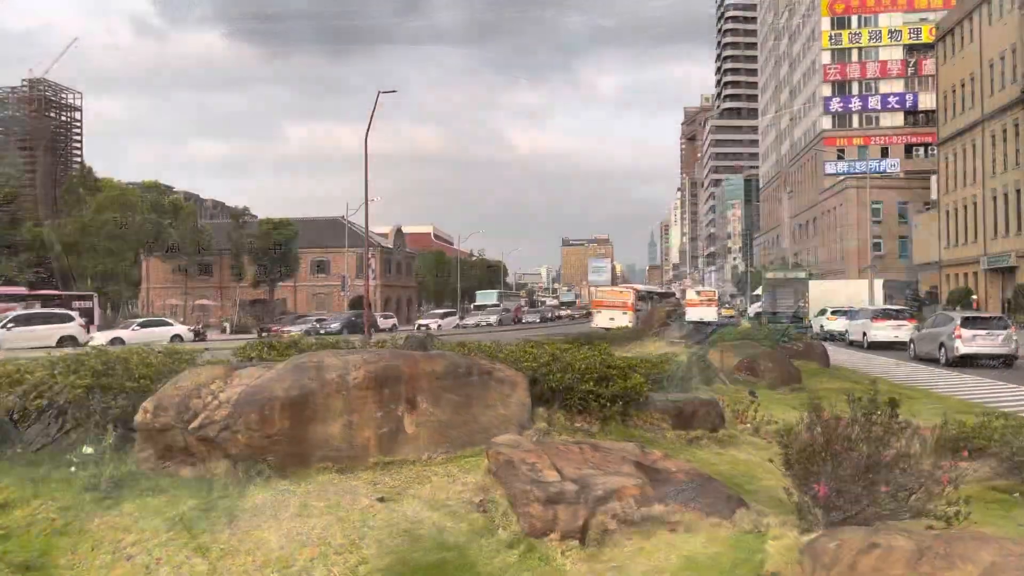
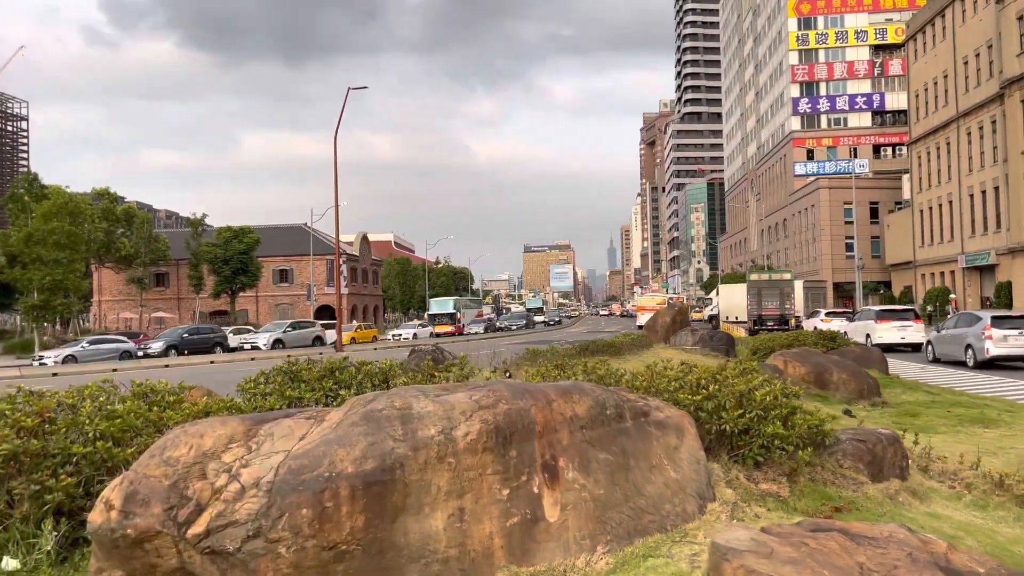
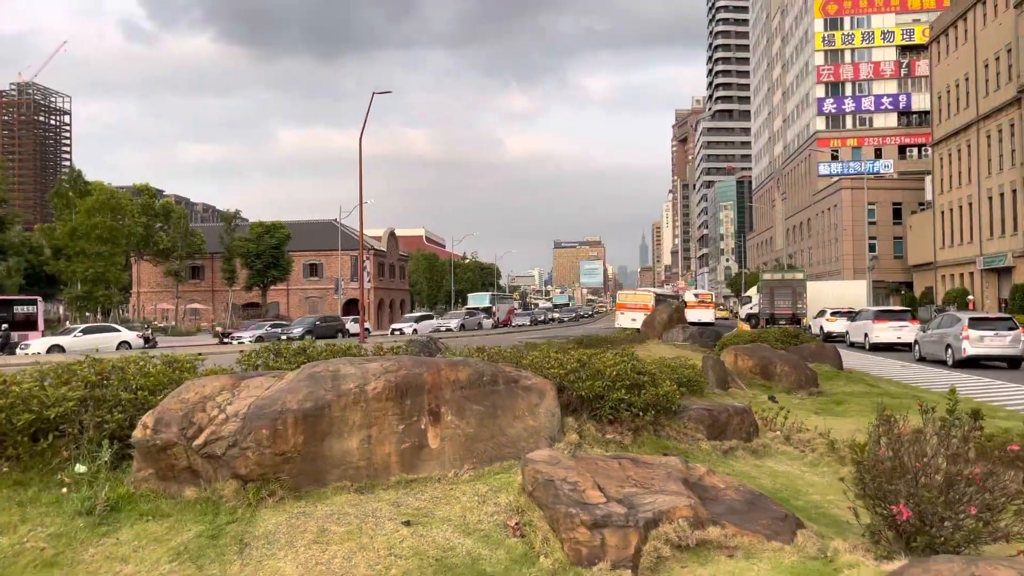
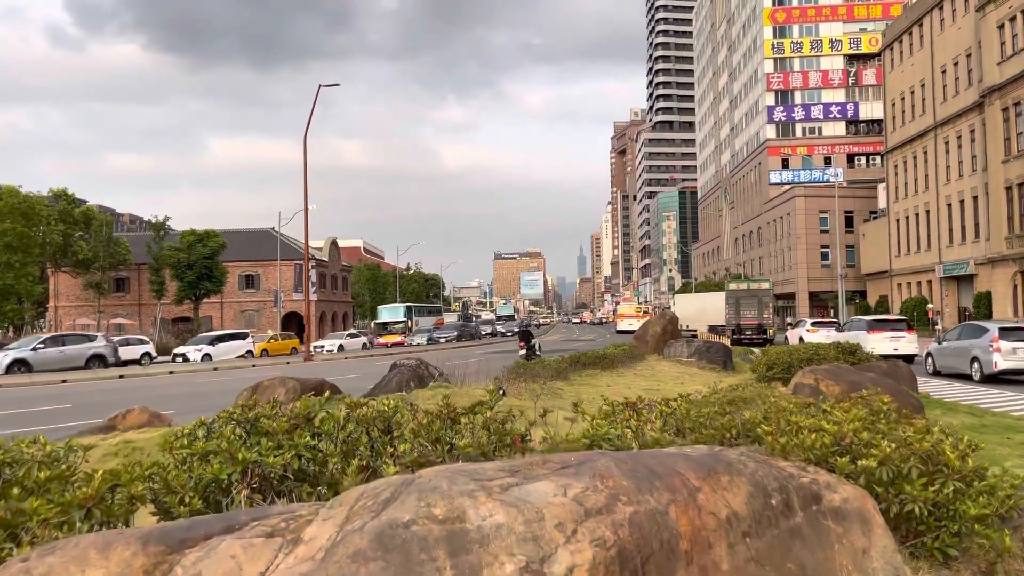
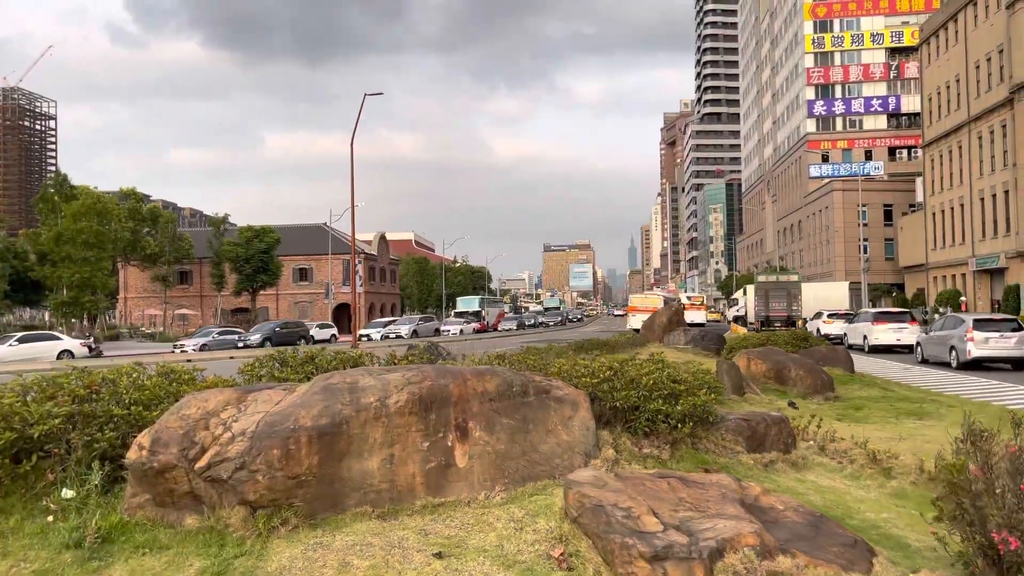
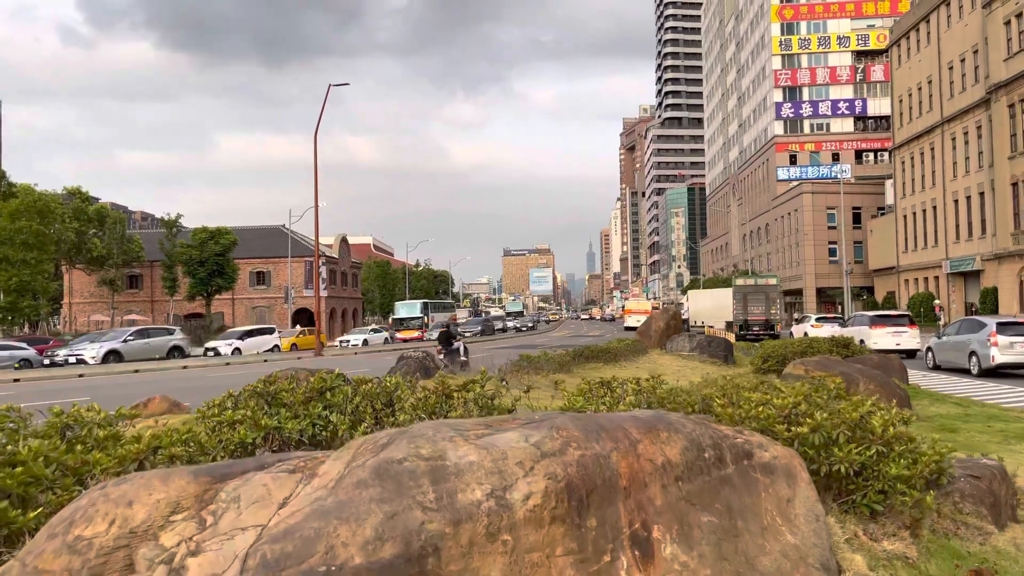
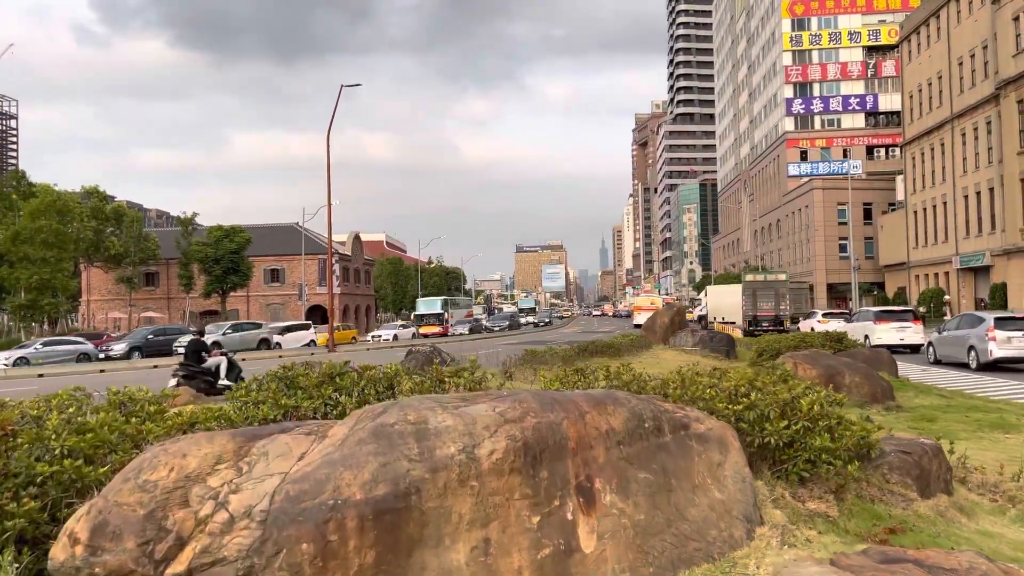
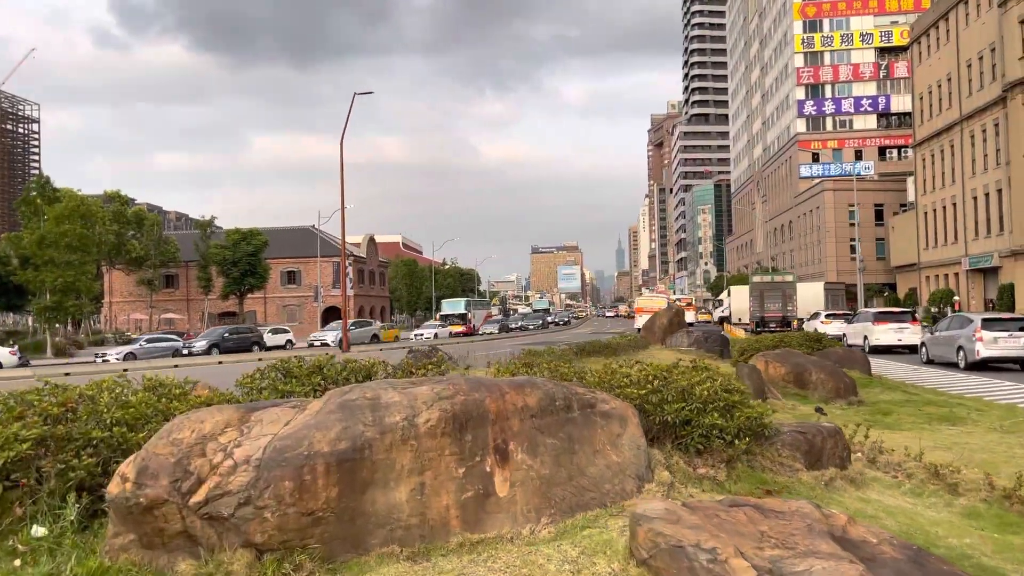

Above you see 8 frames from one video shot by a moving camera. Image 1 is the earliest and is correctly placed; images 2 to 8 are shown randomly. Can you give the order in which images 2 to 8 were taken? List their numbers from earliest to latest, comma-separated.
3, 5, 8, 2, 7, 6, 4
